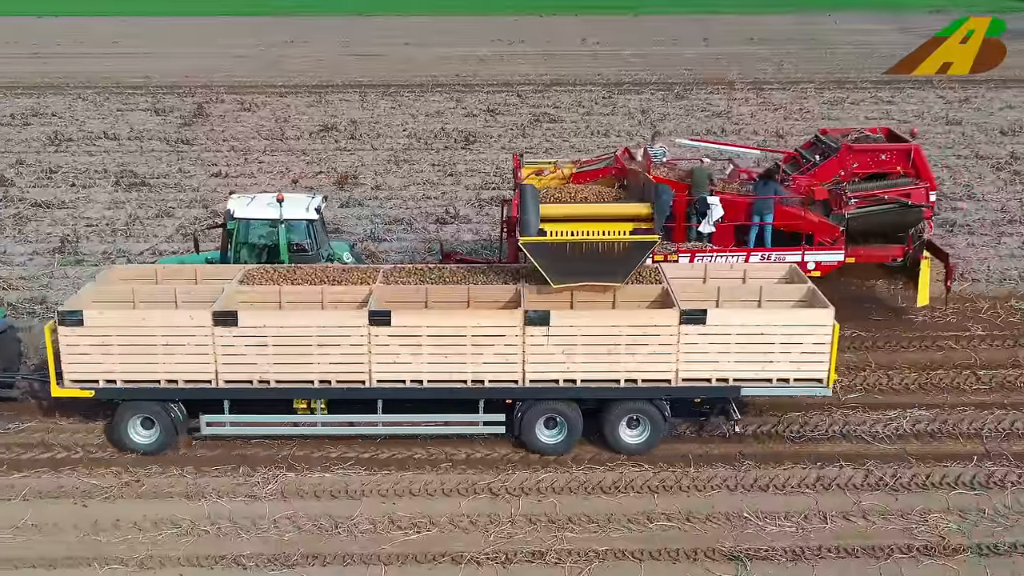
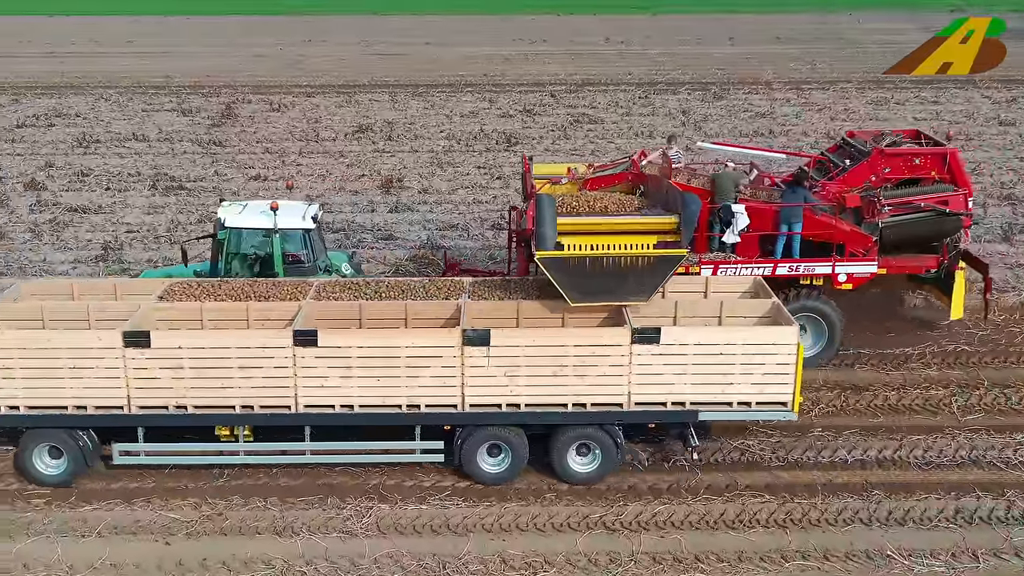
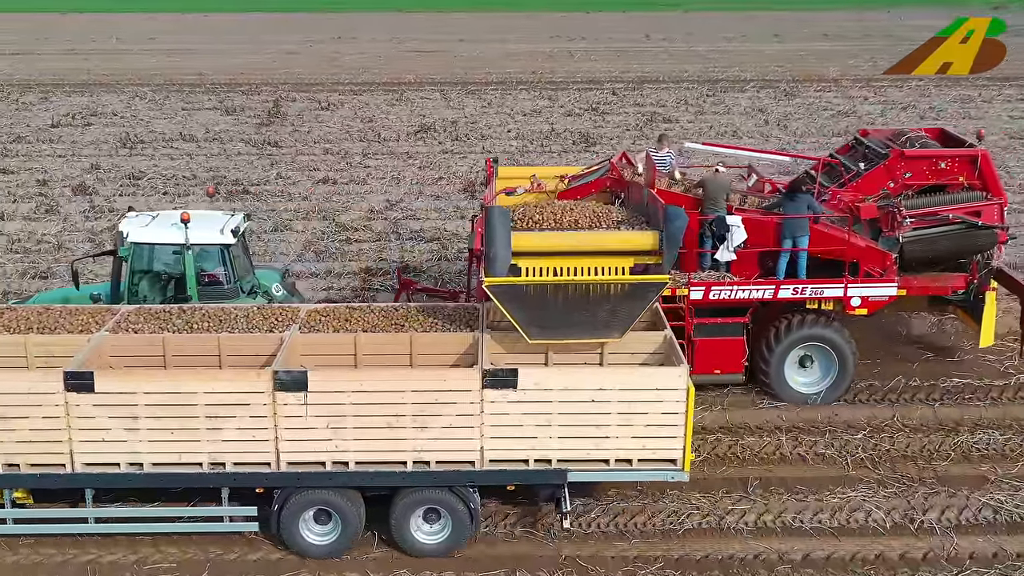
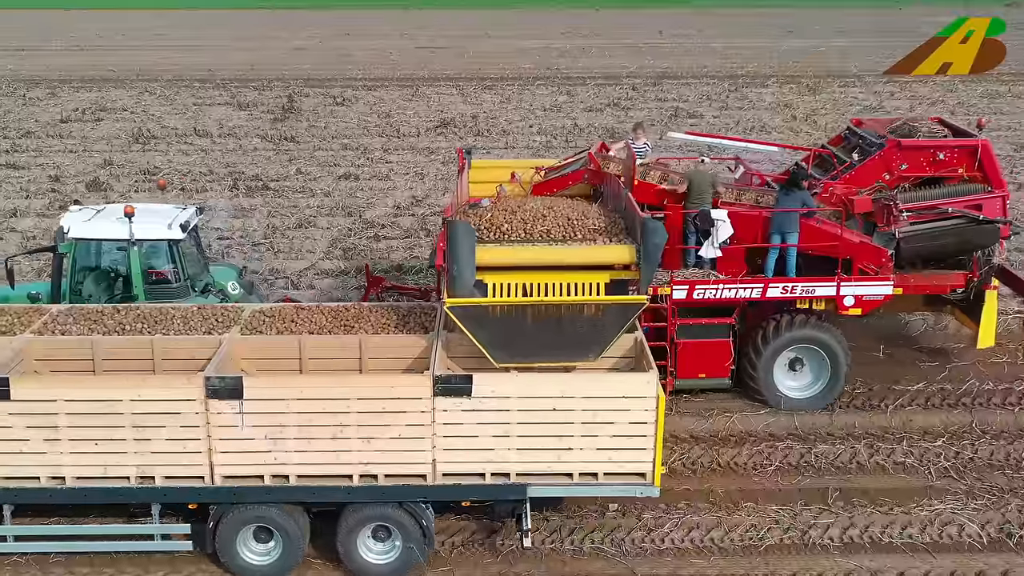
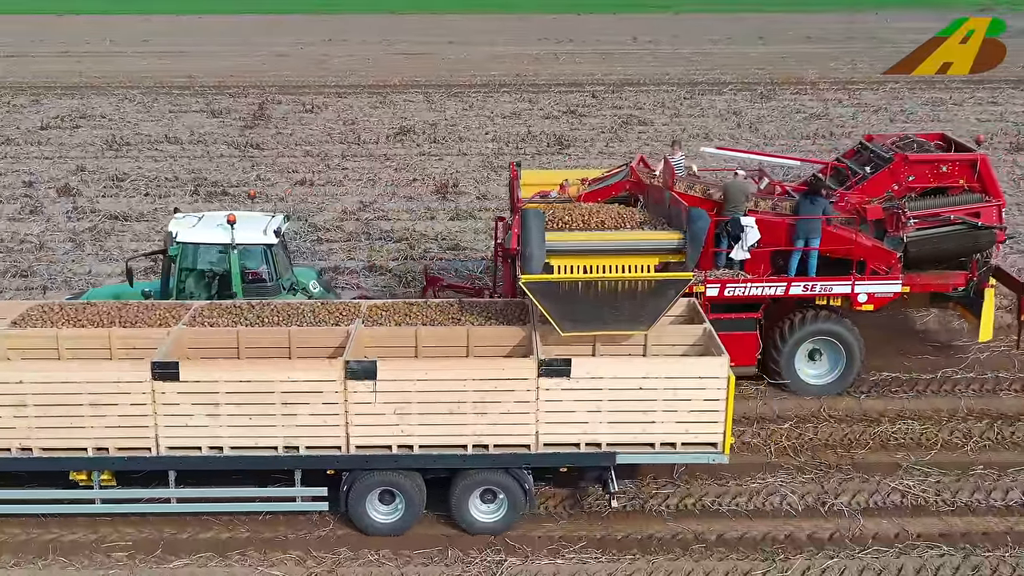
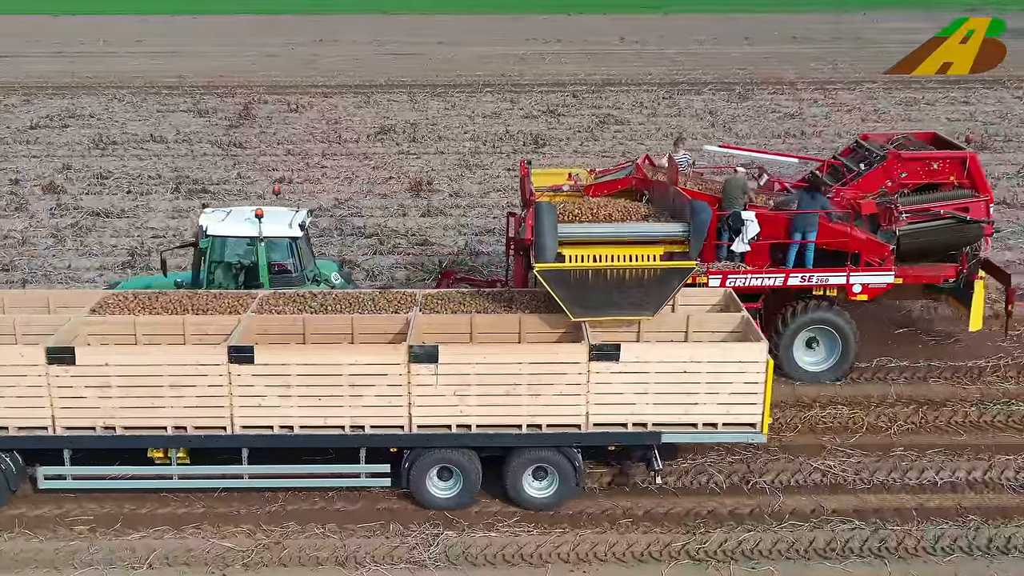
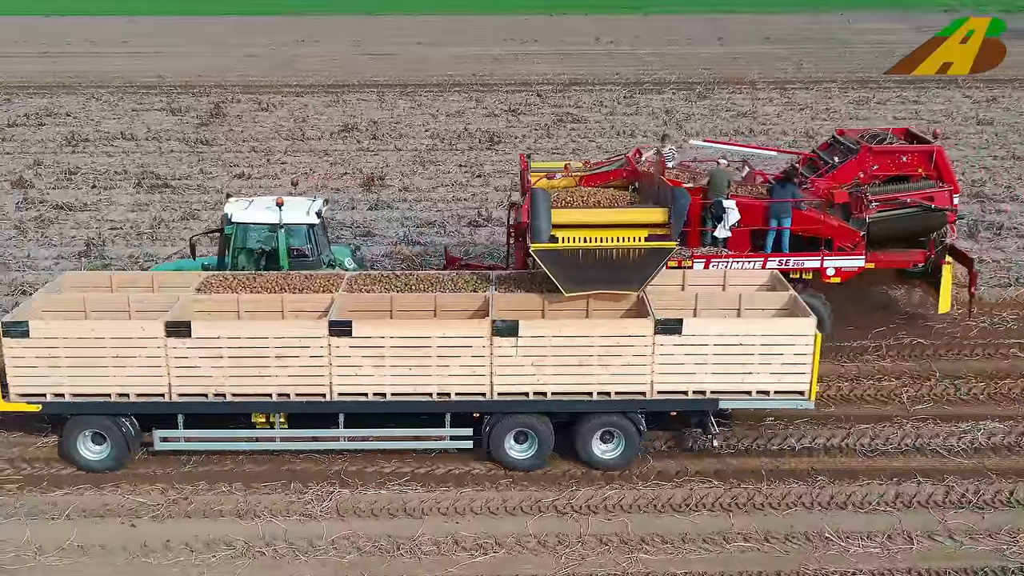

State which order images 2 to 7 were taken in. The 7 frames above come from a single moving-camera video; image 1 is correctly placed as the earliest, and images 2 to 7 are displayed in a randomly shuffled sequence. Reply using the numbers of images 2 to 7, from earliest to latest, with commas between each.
7, 2, 6, 5, 3, 4
